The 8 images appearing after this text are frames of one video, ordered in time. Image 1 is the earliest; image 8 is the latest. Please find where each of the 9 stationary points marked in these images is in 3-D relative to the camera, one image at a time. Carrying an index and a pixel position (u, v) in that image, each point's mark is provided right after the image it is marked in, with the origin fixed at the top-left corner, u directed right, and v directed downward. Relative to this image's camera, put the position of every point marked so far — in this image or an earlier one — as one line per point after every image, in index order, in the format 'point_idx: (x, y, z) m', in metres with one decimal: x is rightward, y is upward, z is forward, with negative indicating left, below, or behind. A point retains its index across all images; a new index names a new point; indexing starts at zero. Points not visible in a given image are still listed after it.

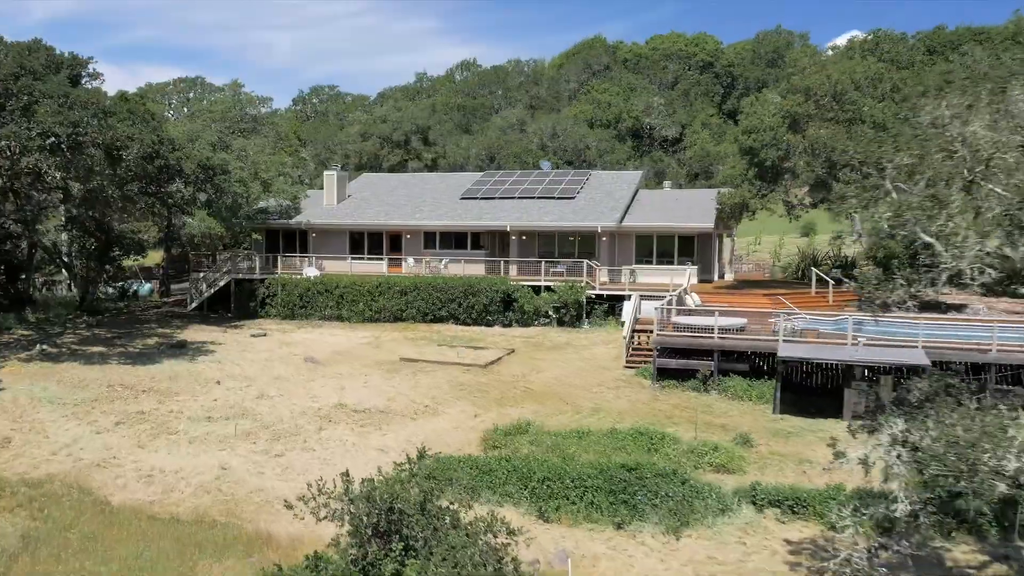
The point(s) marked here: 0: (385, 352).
0: (-2.3, -1.1, +16.8) m
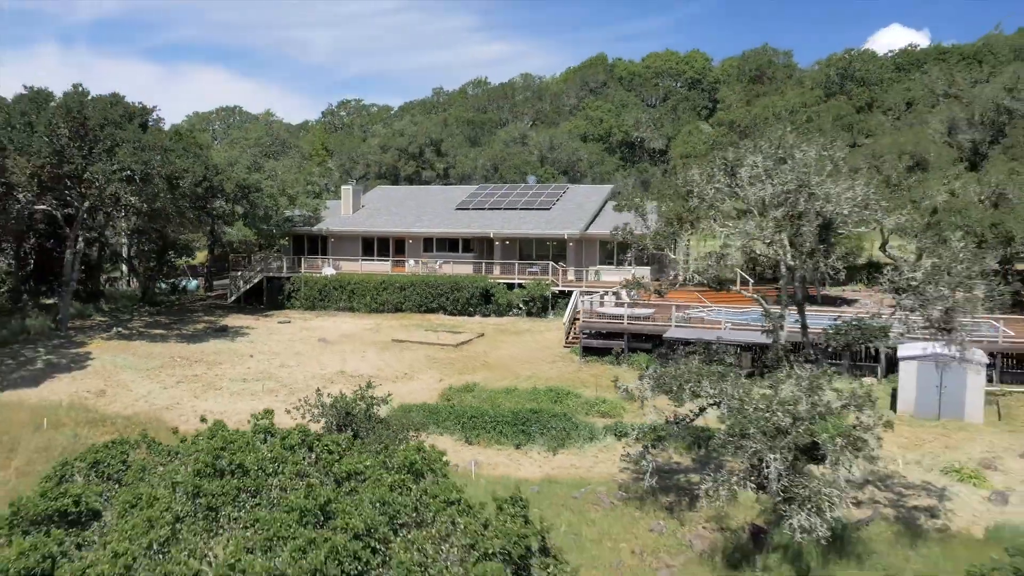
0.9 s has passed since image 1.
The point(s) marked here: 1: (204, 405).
0: (-3.0, -1.1, +21.3) m
1: (-5.1, -1.9, +15.3) m
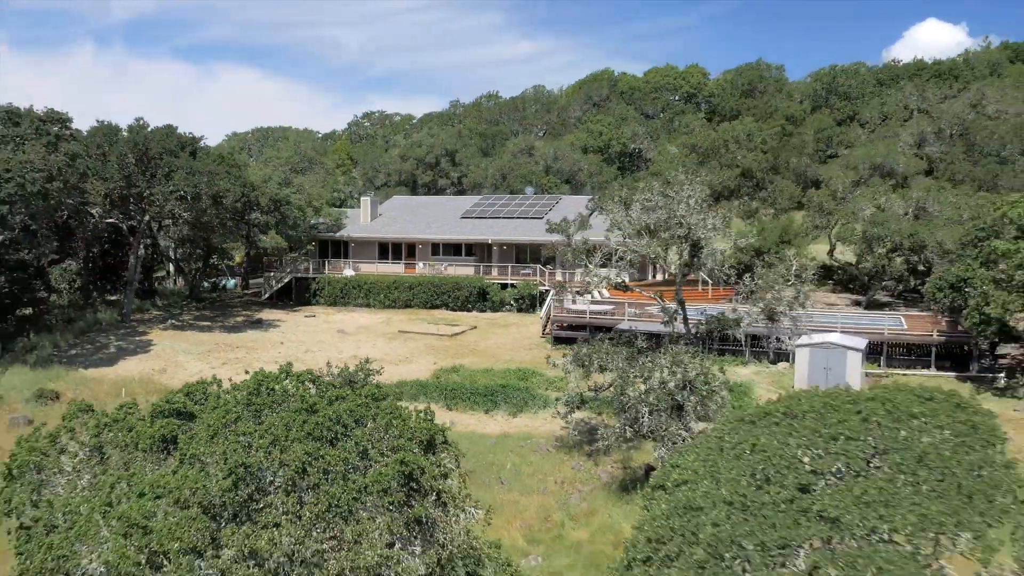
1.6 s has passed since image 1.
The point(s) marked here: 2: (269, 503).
0: (-3.3, -1.1, +25.3) m
1: (-5.6, -1.9, +19.3) m
2: (-2.0, -1.7, +7.5) m
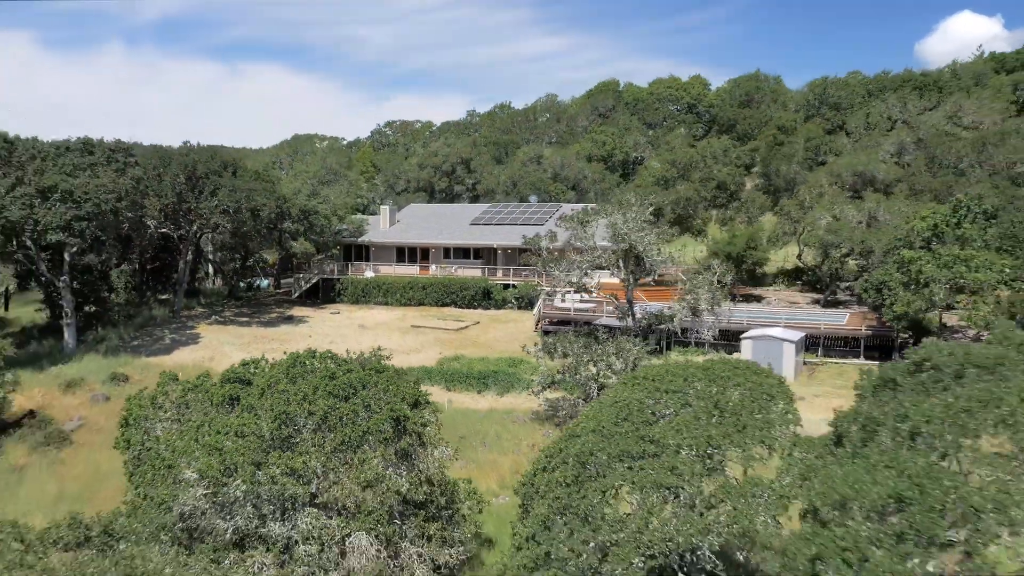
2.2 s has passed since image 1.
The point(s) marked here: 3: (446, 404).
0: (-3.4, -1.1, +28.9) m
1: (-5.8, -2.0, +23.0) m
2: (-2.5, -1.8, +11.1) m
3: (-1.4, -2.4, +19.4) m
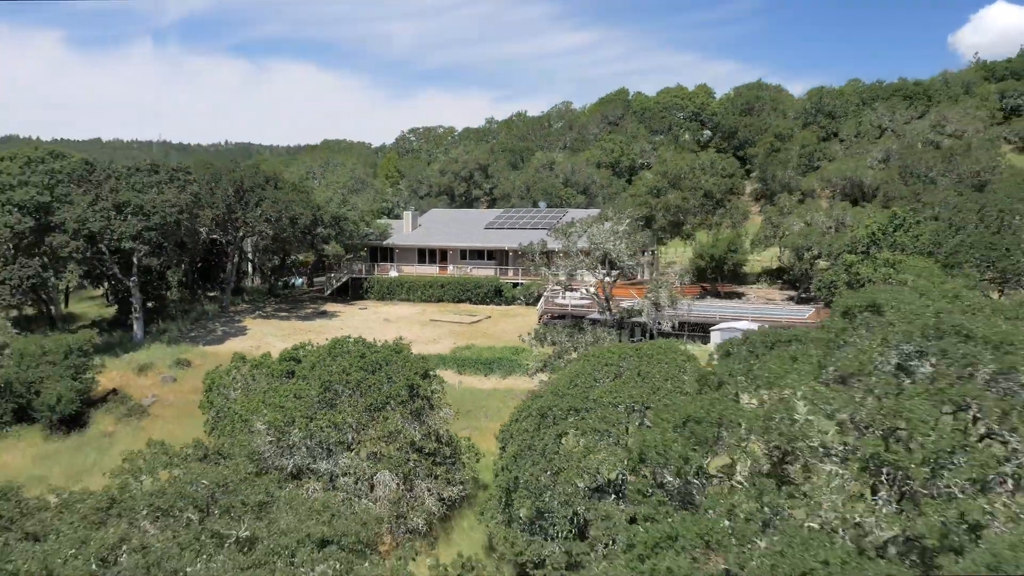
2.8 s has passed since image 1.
0: (-3.1, -1.0, +32.7) m
1: (-5.7, -1.9, +26.9) m
2: (-2.7, -1.8, +14.9) m
3: (-1.4, -2.3, +23.1) m
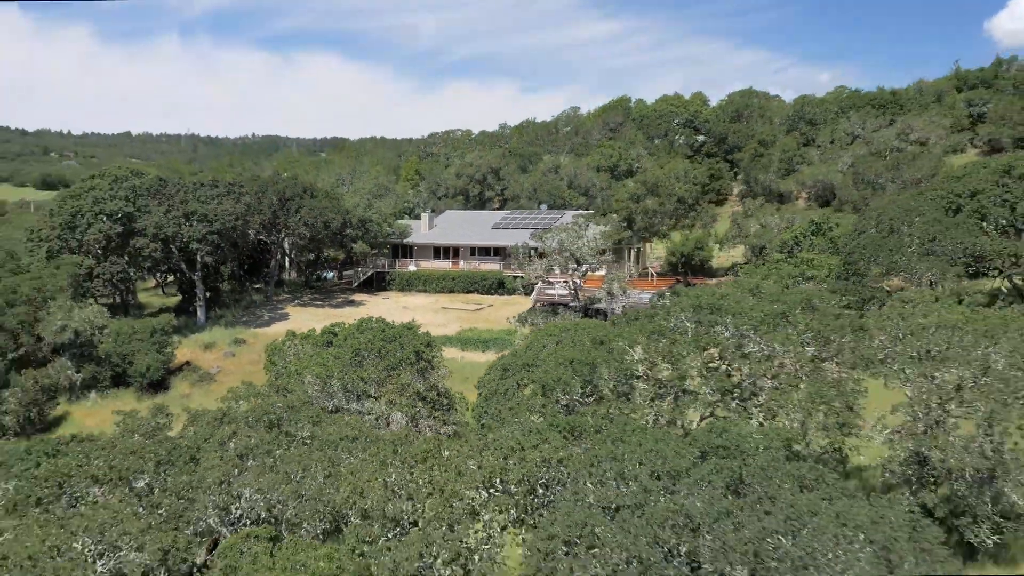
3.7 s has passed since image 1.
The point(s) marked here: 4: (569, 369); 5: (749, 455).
0: (-3.1, -0.7, +38.5) m
1: (-5.9, -1.7, +32.8) m
2: (-3.2, -1.6, +20.7) m
3: (-1.7, -2.1, +28.9) m
4: (+0.9, -1.3, +15.1) m
5: (+2.9, -2.2, +11.7) m
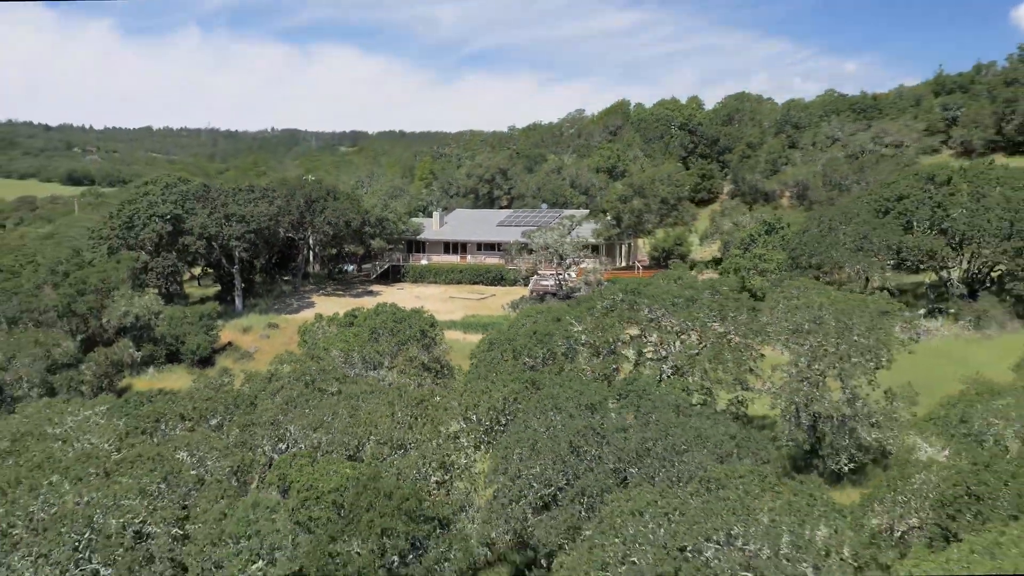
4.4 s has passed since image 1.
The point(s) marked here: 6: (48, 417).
0: (-3.1, -0.3, +43.2) m
1: (-6.0, -1.3, +37.6) m
2: (-3.6, -1.4, +25.5) m
3: (-1.9, -1.8, +33.6) m
4: (+0.5, -1.1, +19.8) m
5: (+2.4, -2.0, +16.3) m
6: (-9.5, -2.6, +18.8) m
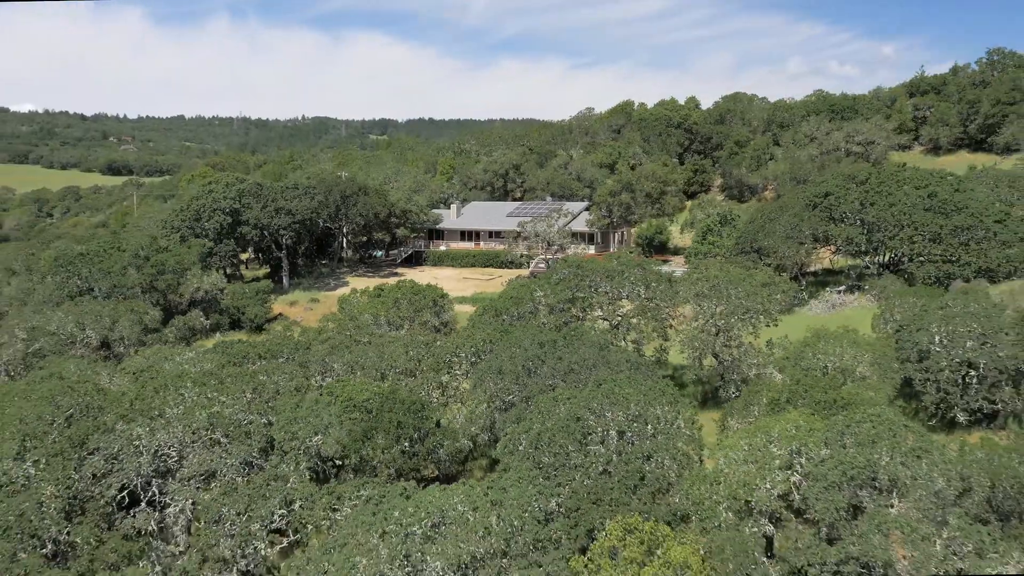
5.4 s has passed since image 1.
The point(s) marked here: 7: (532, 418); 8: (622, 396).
0: (-2.8, +0.7, +50.5) m
1: (-5.9, -0.4, +45.0) m
2: (-3.9, -0.6, +32.8) m
3: (-2.0, -1.0, +40.9) m
4: (0.0, -0.4, +26.9) m
5: (+1.8, -1.4, +23.4) m
6: (-10.0, -2.0, +26.3) m
7: (+0.4, -2.7, +18.9) m
8: (+2.3, -2.2, +18.8) m
